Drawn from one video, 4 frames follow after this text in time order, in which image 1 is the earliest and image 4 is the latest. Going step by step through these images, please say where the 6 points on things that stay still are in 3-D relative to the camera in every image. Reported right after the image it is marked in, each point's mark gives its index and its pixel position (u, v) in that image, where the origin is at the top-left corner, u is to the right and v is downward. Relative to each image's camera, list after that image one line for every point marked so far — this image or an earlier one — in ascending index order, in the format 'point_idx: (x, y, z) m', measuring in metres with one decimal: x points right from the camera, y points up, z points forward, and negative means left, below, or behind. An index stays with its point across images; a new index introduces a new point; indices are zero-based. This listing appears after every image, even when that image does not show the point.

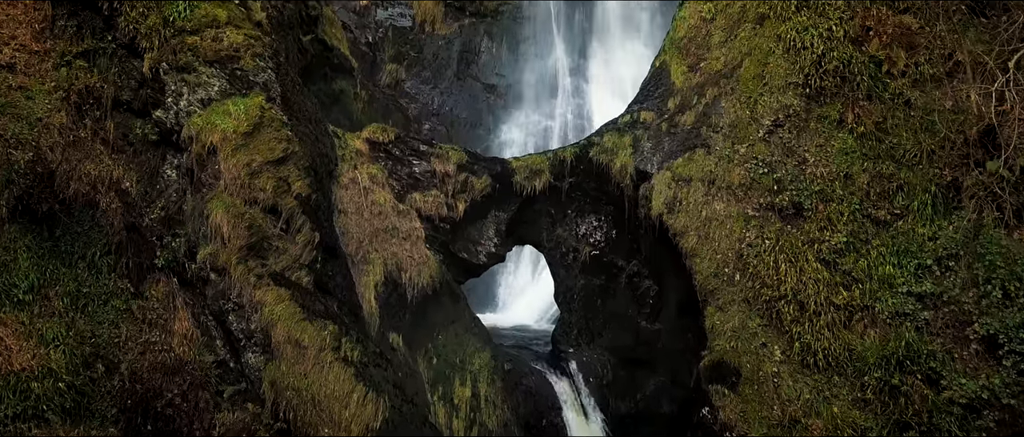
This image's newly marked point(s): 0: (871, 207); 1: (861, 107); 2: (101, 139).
0: (+2.3, +0.1, +7.0) m
1: (+2.5, +0.8, +7.5) m
2: (-2.5, +0.6, +6.6) m
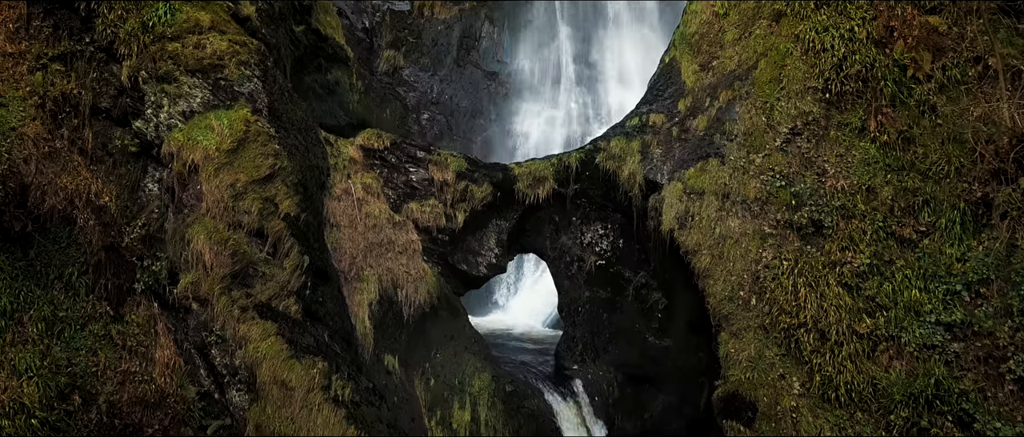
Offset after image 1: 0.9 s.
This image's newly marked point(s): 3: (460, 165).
0: (+2.4, 0.0, +6.6) m
1: (+2.5, +0.7, +7.1) m
2: (-2.5, +0.4, +6.2) m
3: (-0.4, +0.4, +7.9) m
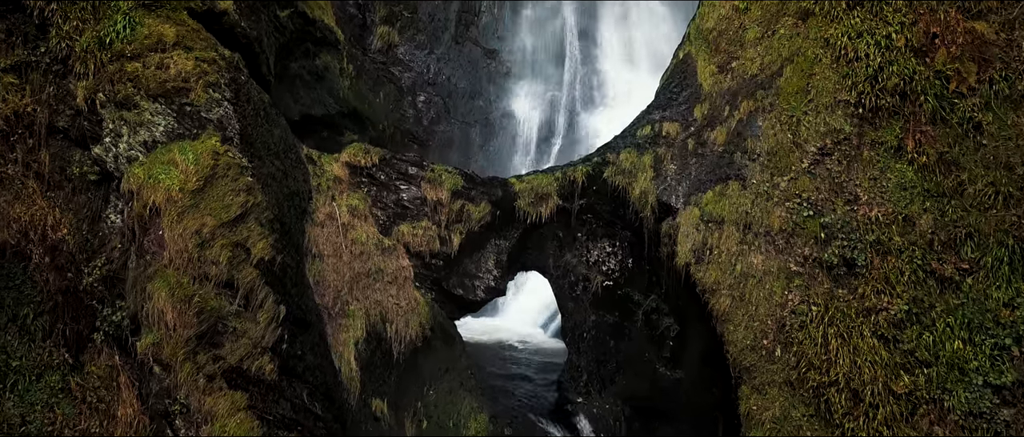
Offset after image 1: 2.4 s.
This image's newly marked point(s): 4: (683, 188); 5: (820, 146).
0: (+2.4, -0.2, +5.9) m
1: (+2.5, +0.5, +6.4) m
2: (-2.5, +0.2, +5.6) m
3: (-0.4, +0.2, +7.3) m
4: (+1.1, +0.2, +7.1) m
5: (+1.9, +0.4, +6.6) m
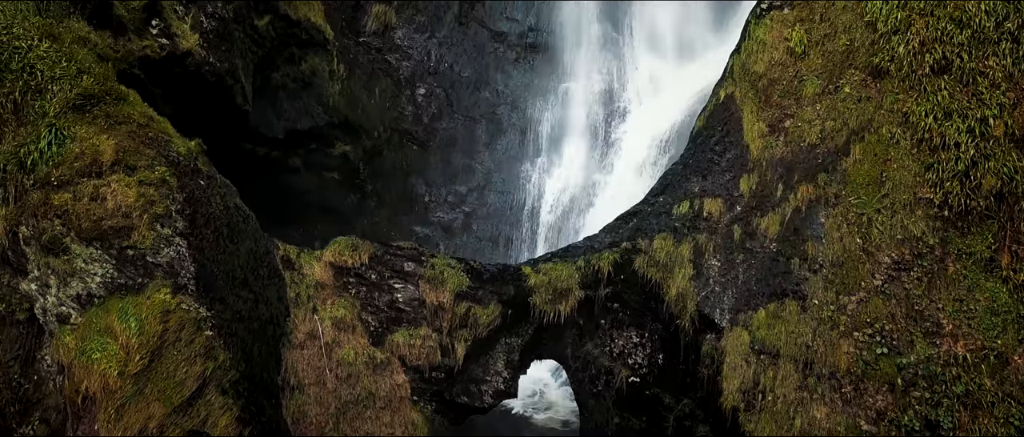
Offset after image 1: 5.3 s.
0: (+2.4, -1.0, +4.9) m
1: (+2.6, -0.2, +5.3) m
2: (-2.4, -0.5, +4.5) m
3: (-0.3, -0.3, +6.2) m
4: (+1.2, -0.4, +6.1) m
5: (+2.0, -0.2, +5.5) m
